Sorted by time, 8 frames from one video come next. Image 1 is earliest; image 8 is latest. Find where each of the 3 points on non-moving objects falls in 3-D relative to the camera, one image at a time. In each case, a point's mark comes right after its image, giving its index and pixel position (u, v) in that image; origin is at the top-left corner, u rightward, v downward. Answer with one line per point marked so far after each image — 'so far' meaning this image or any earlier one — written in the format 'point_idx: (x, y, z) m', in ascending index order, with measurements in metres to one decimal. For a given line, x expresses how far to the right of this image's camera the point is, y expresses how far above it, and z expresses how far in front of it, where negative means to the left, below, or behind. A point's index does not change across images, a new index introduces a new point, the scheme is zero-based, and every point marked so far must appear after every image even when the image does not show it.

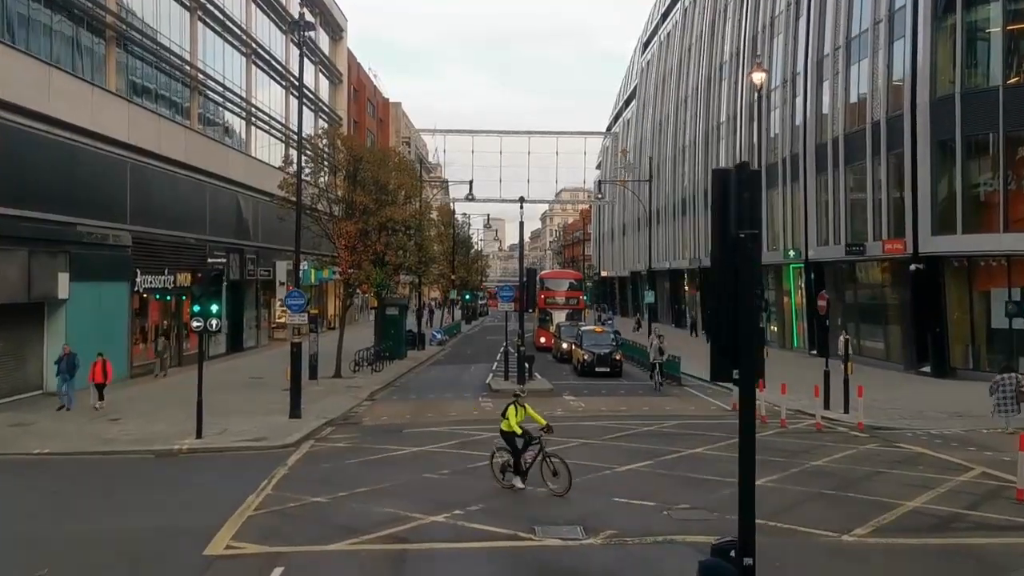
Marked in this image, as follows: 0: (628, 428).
0: (+2.3, -2.8, +19.7) m
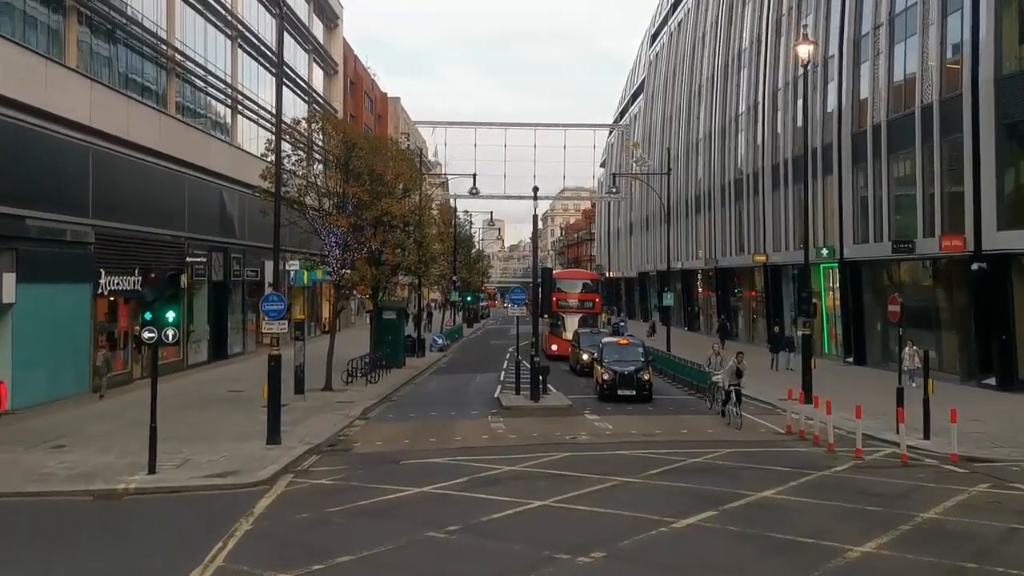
0: (+2.6, -2.8, +16.4) m
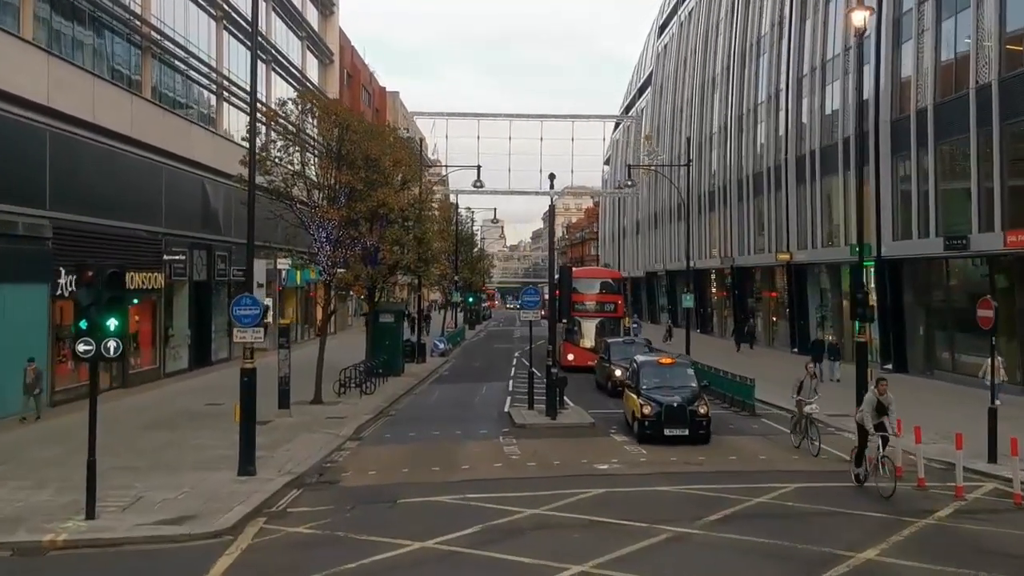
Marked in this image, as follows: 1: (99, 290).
0: (+2.9, -2.9, +13.5) m
1: (-5.2, 0.0, +12.4) m
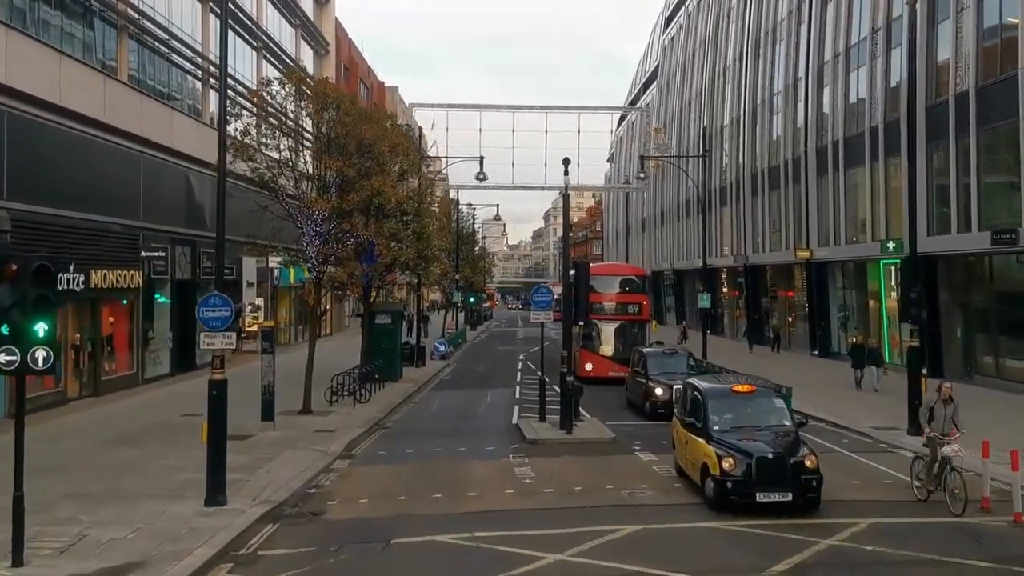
0: (+3.1, -2.8, +11.2) m
1: (-5.0, 0.0, +10.1) m
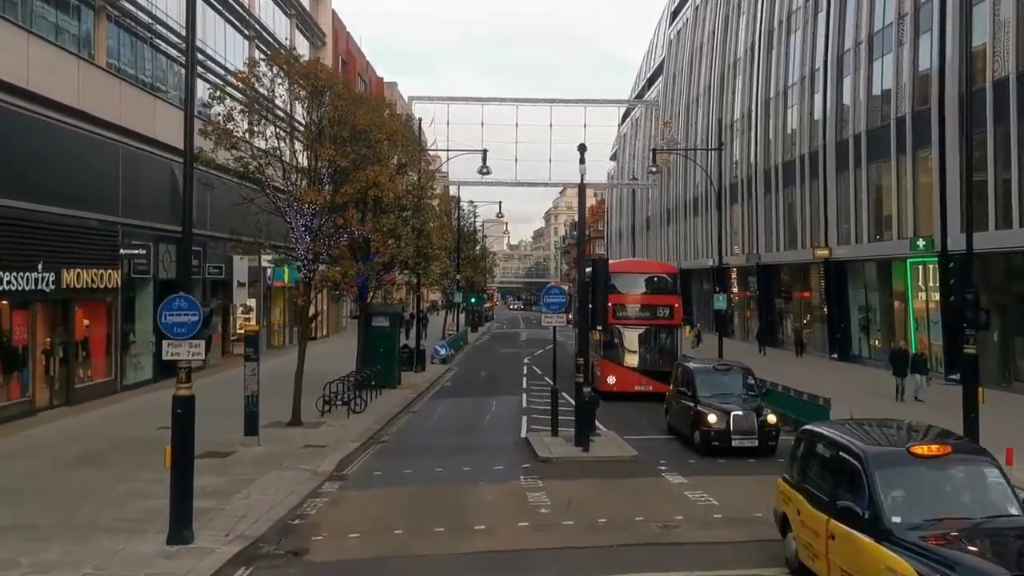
0: (+3.3, -2.8, +9.3) m
1: (-4.8, 0.0, +8.2) m
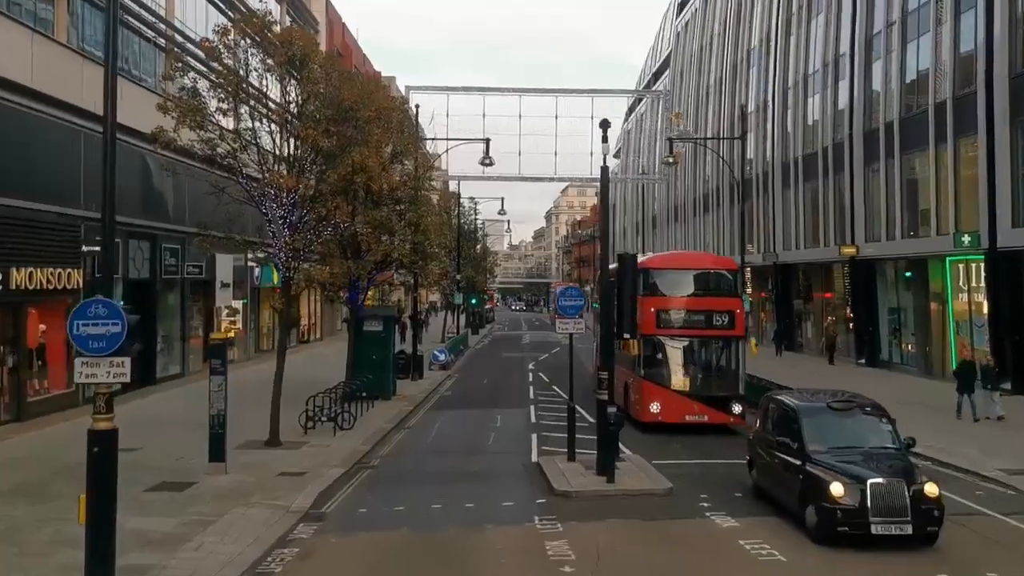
0: (+3.5, -2.8, +6.7) m
1: (-4.6, 0.0, +5.5) m
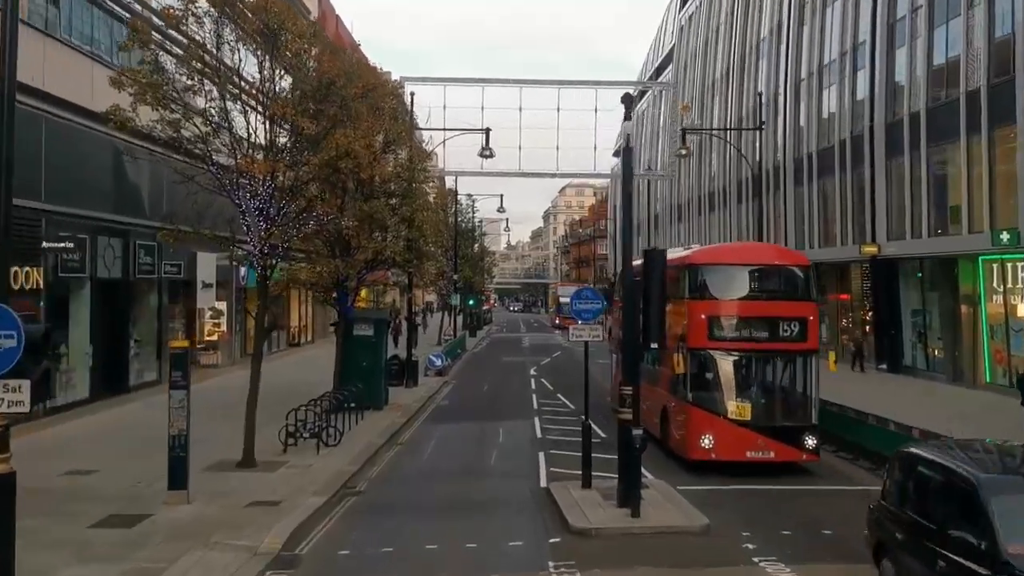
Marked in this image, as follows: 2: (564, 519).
0: (+3.6, -2.9, +4.6) m
1: (-4.5, 0.0, +3.5) m
2: (+0.6, -2.9, +12.5) m
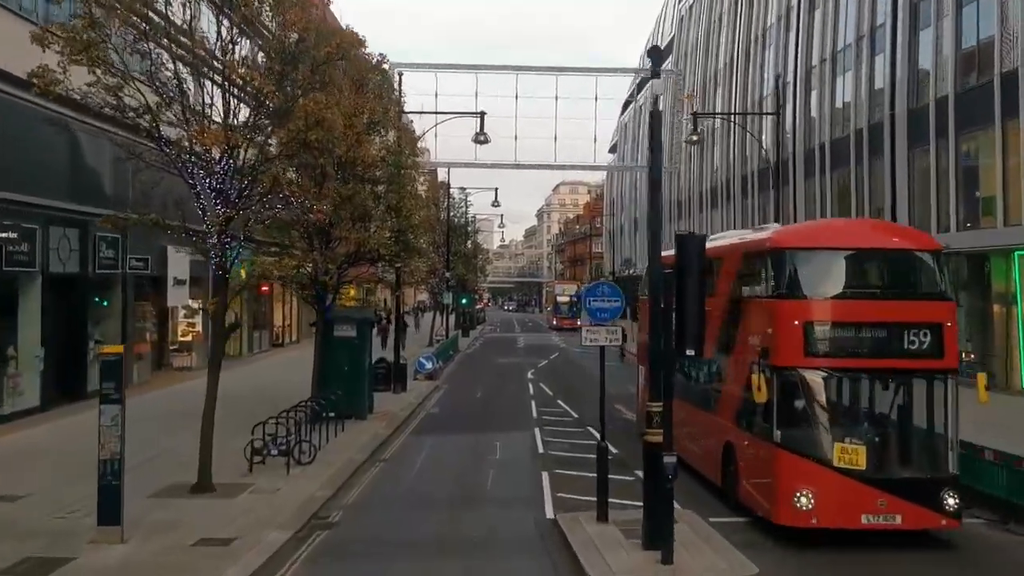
0: (+3.7, -2.8, +2.4) m
1: (-4.4, 0.0, +1.2) m
2: (+0.7, -2.8, +10.3) m
